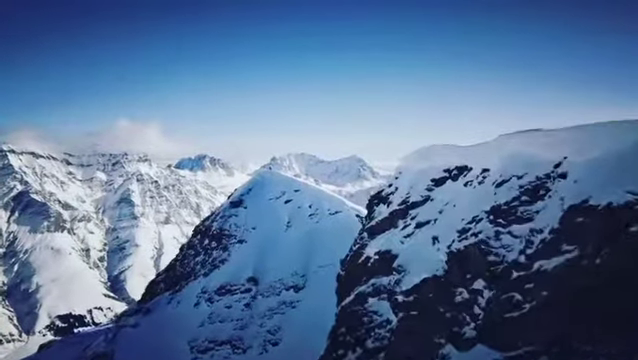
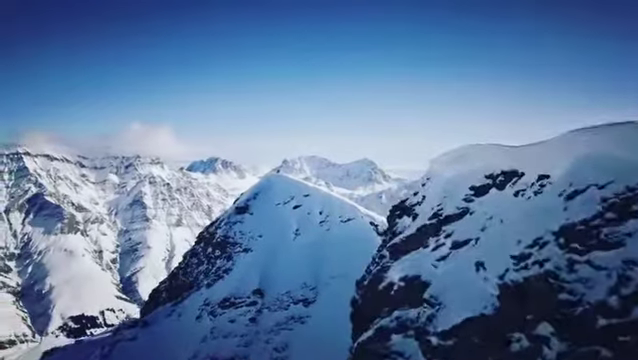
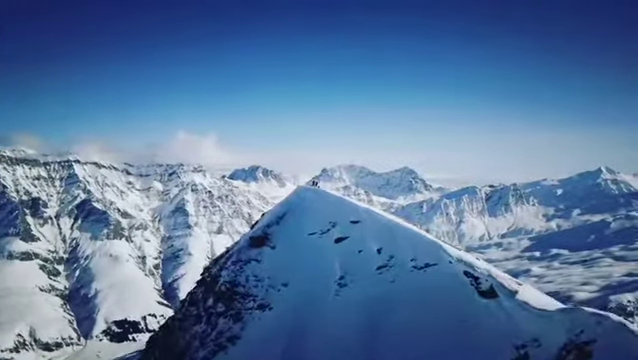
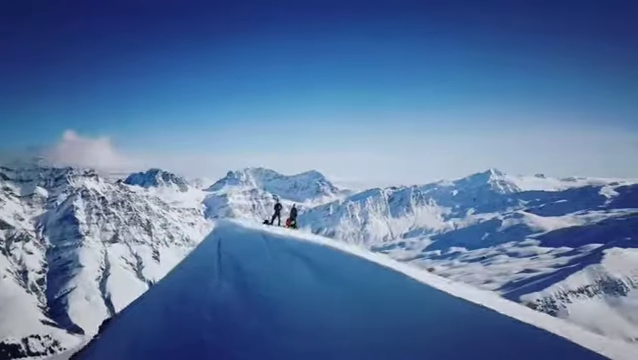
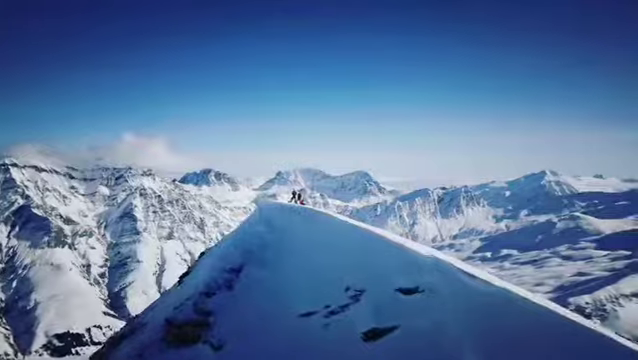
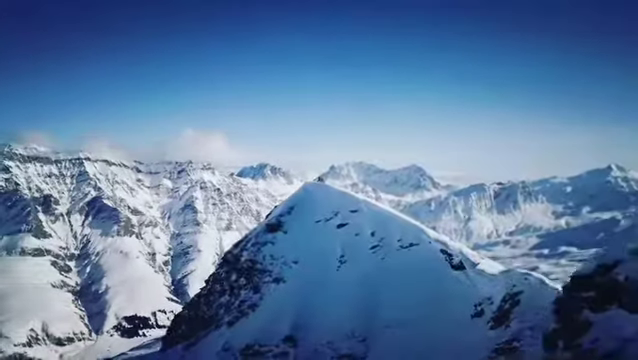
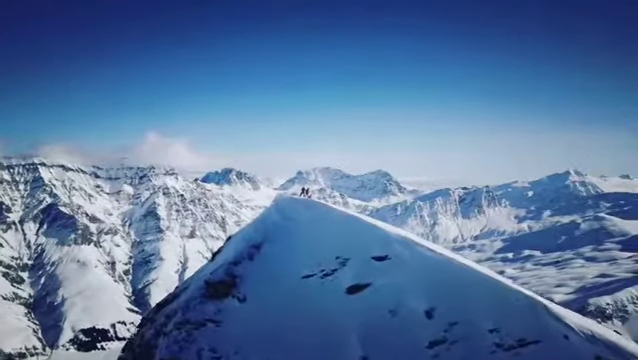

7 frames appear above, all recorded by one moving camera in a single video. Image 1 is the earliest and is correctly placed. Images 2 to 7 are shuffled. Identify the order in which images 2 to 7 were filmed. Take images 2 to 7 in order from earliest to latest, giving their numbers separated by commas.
2, 6, 3, 7, 5, 4
